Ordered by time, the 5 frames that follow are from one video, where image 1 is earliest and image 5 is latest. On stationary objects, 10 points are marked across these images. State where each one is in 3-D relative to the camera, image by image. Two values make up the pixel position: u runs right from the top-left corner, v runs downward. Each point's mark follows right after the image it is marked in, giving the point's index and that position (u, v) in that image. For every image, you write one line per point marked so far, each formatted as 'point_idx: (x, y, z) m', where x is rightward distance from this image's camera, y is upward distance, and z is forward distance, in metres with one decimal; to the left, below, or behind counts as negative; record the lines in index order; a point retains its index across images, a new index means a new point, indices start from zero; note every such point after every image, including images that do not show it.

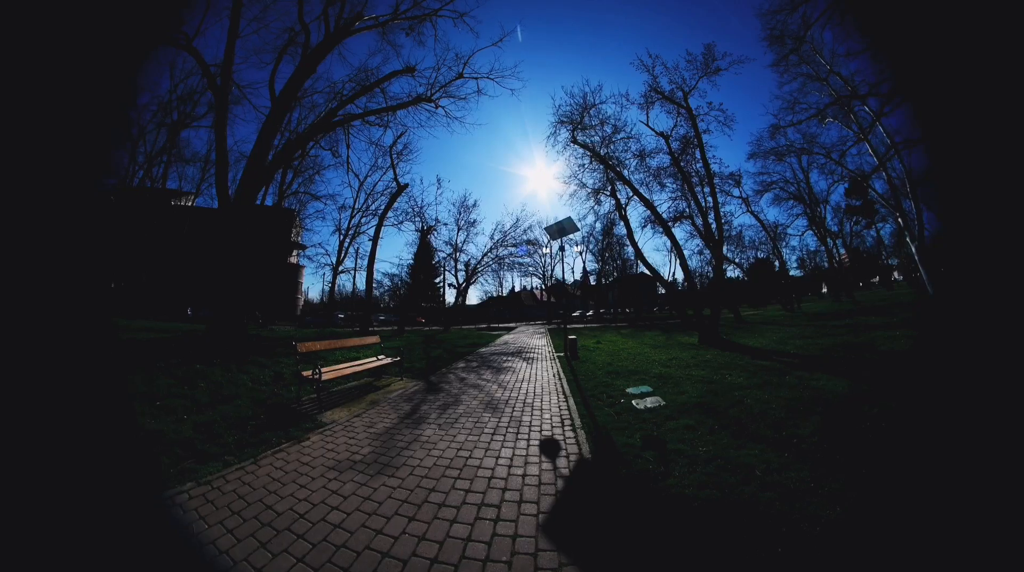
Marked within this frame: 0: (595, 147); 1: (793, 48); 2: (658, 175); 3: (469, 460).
0: (+3.6, +5.9, +14.2) m
1: (+10.2, +8.8, +12.6) m
2: (+5.7, +4.3, +12.4) m
3: (-0.5, -2.1, +4.0) m
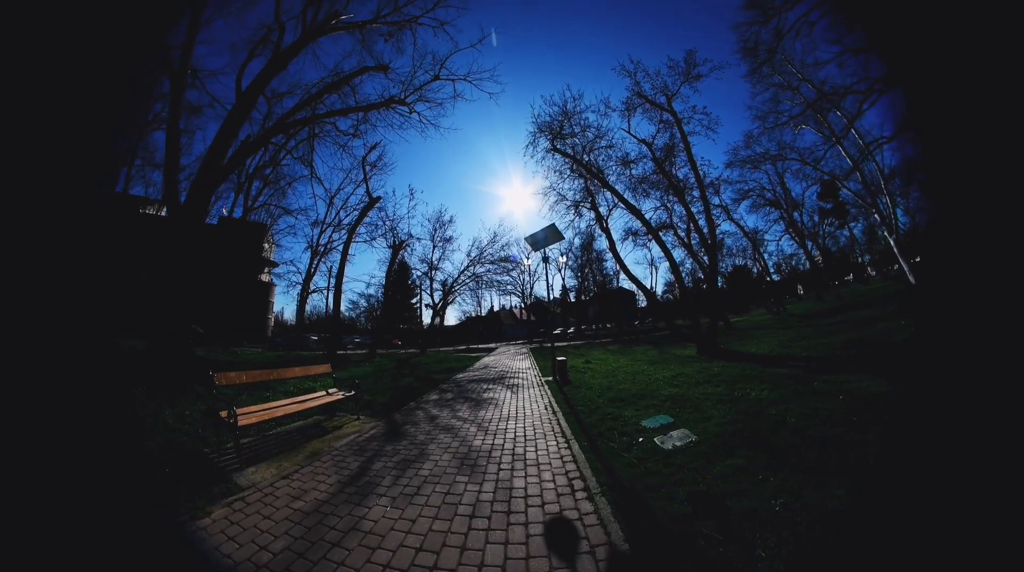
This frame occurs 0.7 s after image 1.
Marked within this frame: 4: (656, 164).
0: (+2.6, +5.3, +13.7) m
1: (+9.2, +8.5, +12.7) m
2: (+4.8, +3.8, +12.0) m
3: (-0.6, -2.2, +2.9) m
4: (+4.9, +4.3, +11.6) m
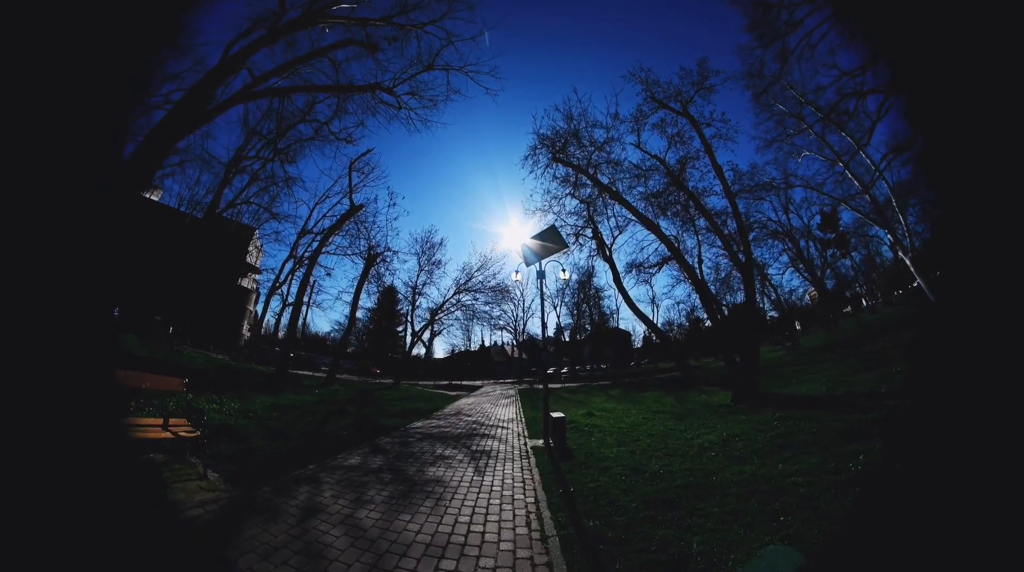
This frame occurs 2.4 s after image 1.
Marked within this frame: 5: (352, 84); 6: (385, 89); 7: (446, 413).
0: (+2.5, +4.2, +12.5) m
1: (+9.2, +7.1, +11.9) m
2: (+4.7, +2.8, +10.6) m
3: (-0.9, -2.0, +0.8) m
4: (+4.8, +3.2, +10.3) m
5: (-3.7, +4.9, +8.3) m
6: (-2.9, +4.9, +8.4) m
7: (-2.6, -5.0, +13.5) m
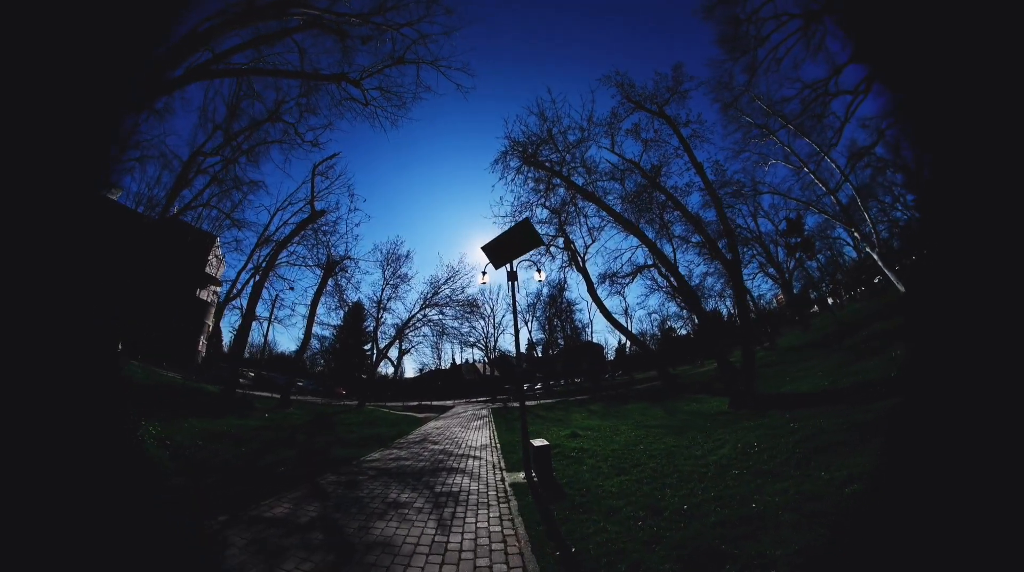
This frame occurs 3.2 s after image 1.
0: (+1.5, +3.8, +12.1) m
1: (+8.2, +6.9, +12.2) m
2: (+3.8, +2.5, +10.4) m
3: (-0.9, -1.8, 0.0) m
4: (+3.9, +3.0, +10.1) m
5: (-4.4, +4.7, +7.5) m
6: (-3.6, +4.7, +7.7) m
7: (-3.5, -5.5, +12.3) m
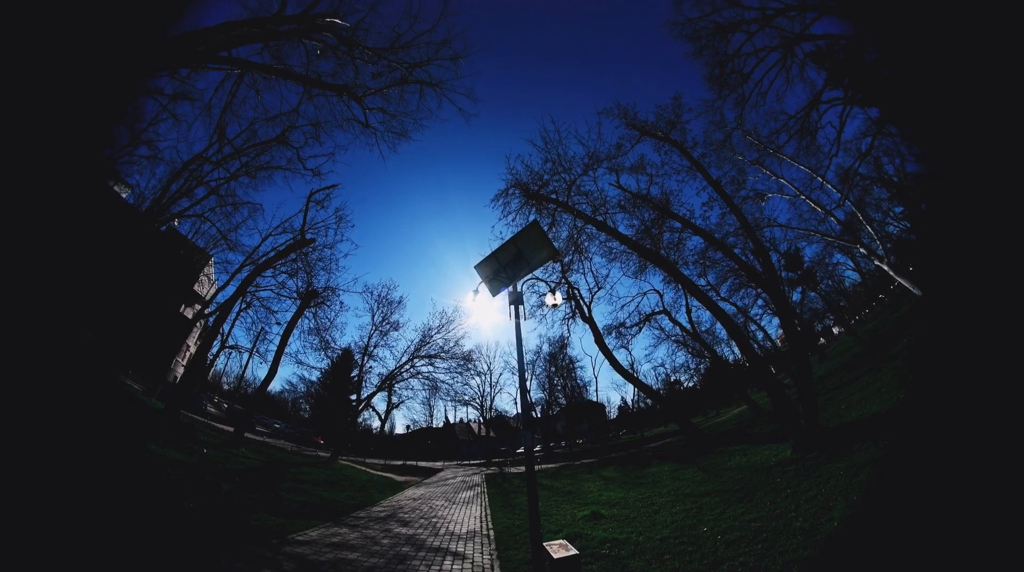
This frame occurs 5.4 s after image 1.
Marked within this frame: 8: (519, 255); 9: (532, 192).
0: (+1.5, +2.4, +11.6) m
1: (+8.3, +5.3, +12.2) m
2: (+3.8, +1.3, +9.7) m
3: (-0.9, -1.3, -1.3) m
4: (+4.0, +1.8, +9.5) m
5: (-4.3, +4.0, +7.2) m
6: (-3.5, +4.0, +7.4) m
7: (-3.6, -6.7, +10.3) m
8: (+0.1, -0.1, +6.8) m
9: (+0.6, +3.0, +11.5) m
